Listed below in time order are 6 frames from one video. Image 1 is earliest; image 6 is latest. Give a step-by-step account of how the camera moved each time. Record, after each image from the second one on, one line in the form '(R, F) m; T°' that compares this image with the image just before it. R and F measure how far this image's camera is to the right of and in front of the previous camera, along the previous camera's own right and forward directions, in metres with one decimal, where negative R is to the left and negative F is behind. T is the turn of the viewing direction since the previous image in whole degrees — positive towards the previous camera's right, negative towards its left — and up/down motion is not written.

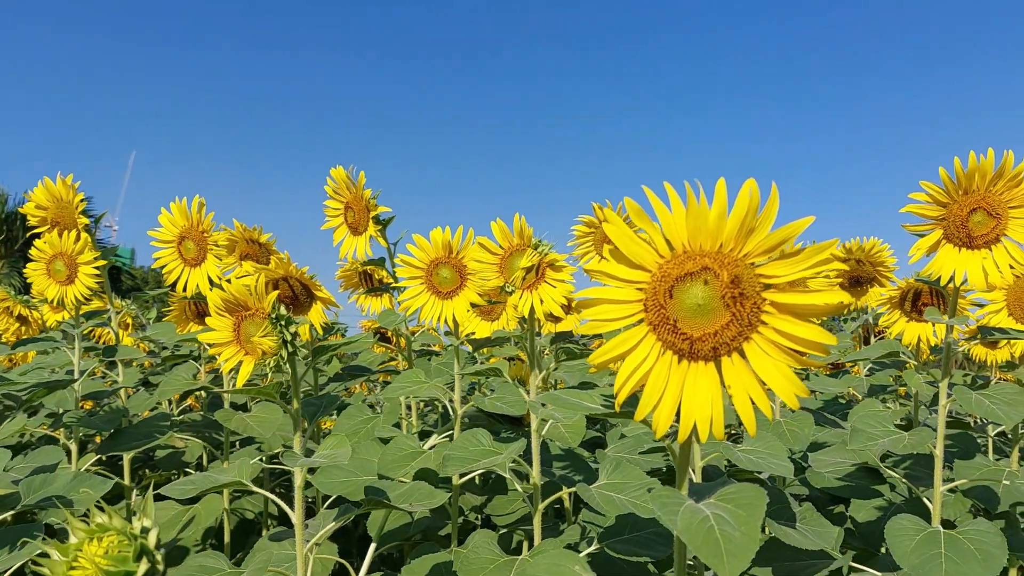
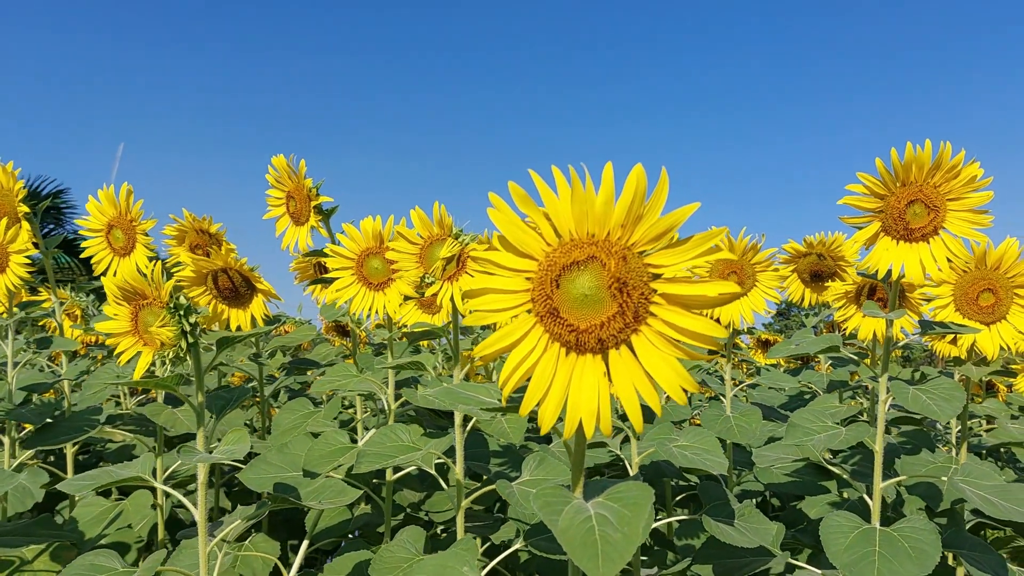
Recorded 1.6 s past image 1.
(+0.3, +0.1) m; +1°
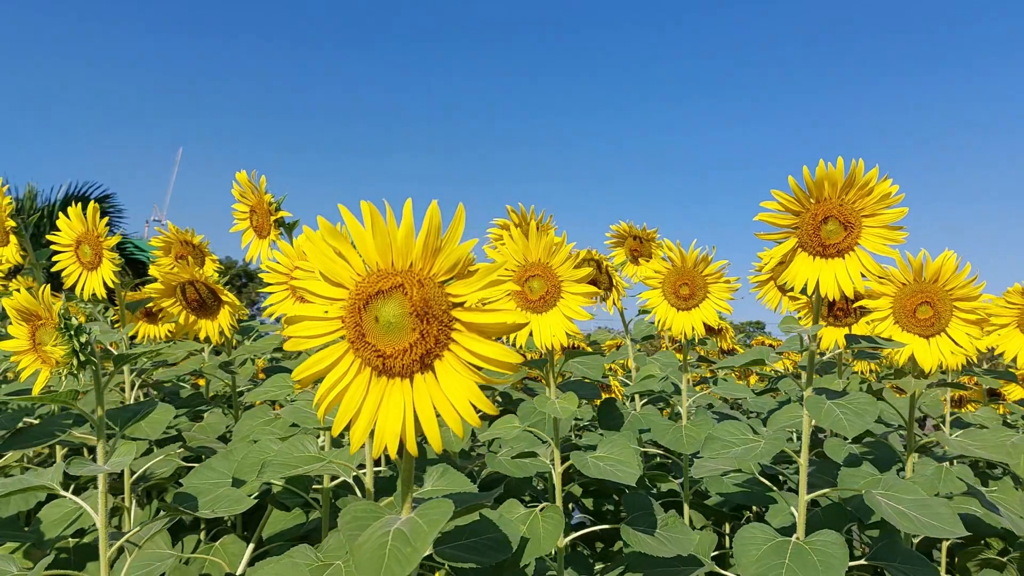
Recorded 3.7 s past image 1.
(+0.7, -0.1) m; -3°
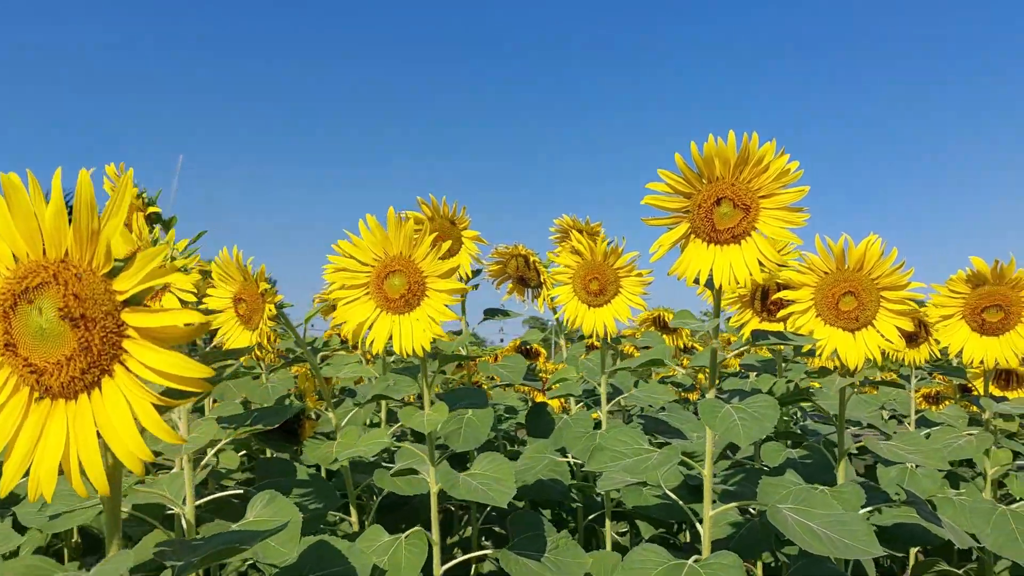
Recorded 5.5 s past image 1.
(+0.7, +0.4) m; 0°
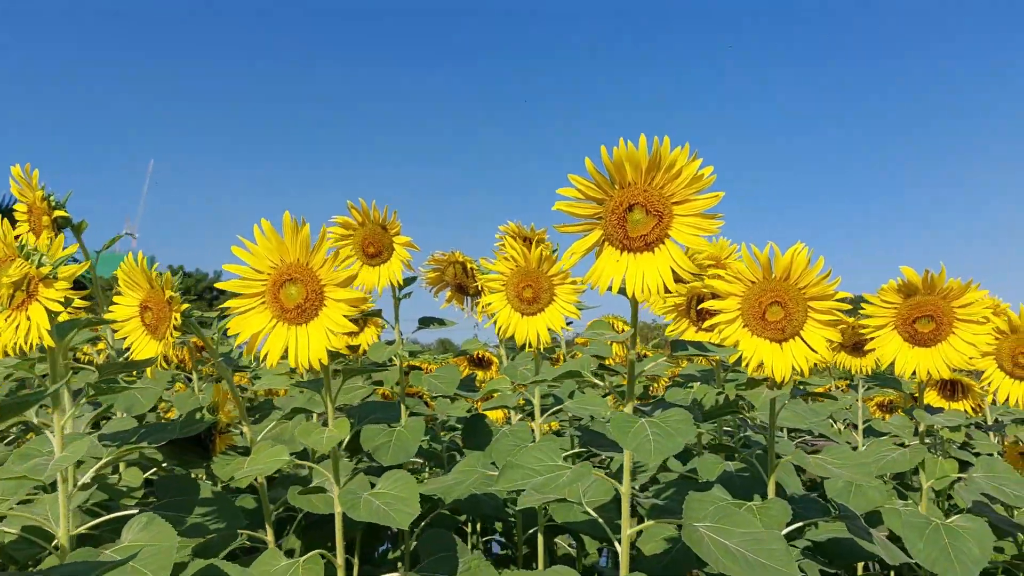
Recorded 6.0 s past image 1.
(+0.3, +0.1) m; +2°
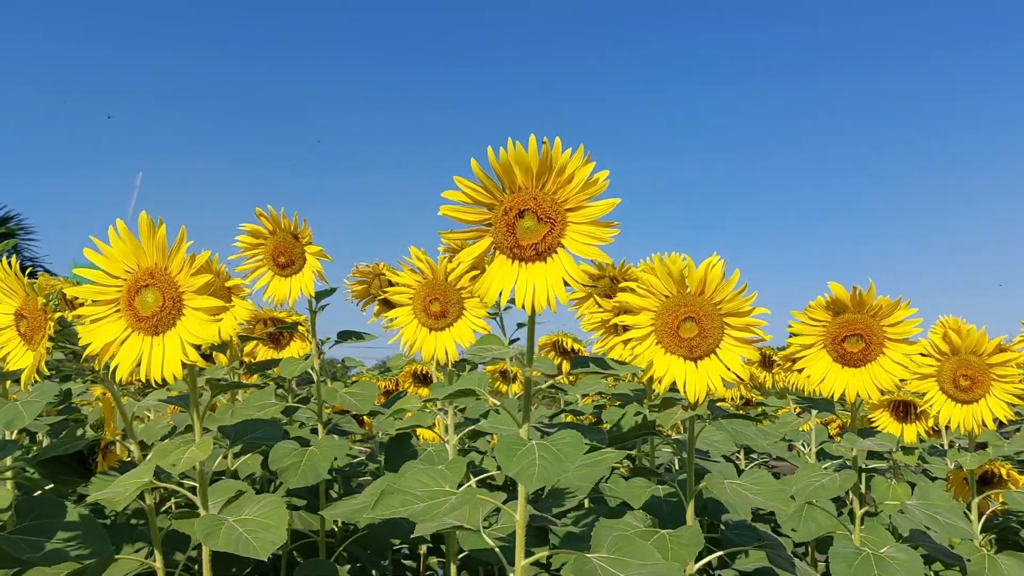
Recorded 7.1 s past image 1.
(+0.5, +0.2) m; +1°
